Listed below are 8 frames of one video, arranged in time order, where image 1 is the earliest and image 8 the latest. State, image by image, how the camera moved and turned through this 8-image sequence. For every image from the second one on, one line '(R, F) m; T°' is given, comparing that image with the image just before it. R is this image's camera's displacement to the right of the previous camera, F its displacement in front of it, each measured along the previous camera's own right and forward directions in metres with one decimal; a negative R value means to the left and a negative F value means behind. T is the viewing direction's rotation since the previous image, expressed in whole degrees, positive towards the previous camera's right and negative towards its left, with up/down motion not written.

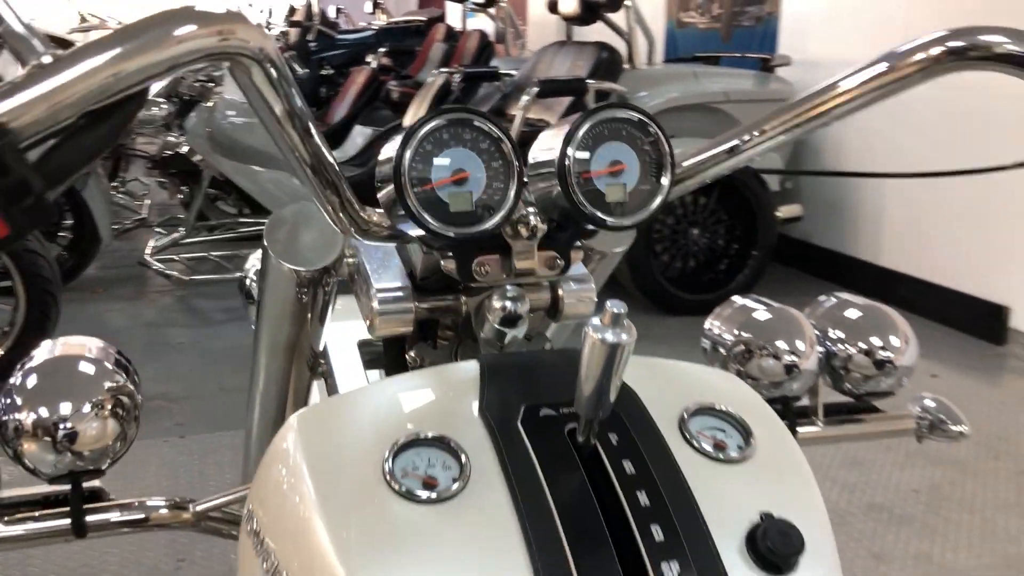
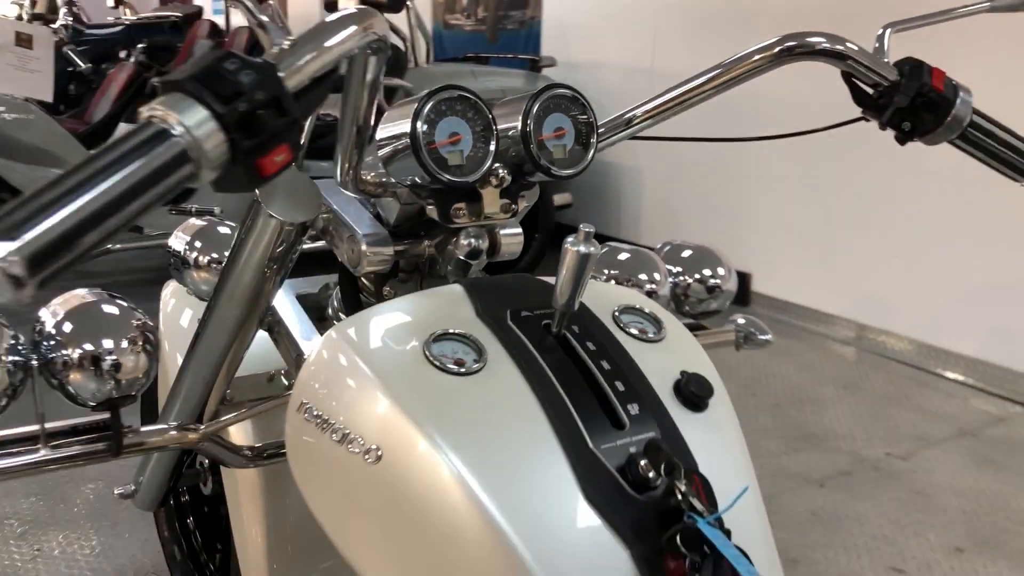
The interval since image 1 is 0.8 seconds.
(-0.2, -0.2) m; +15°
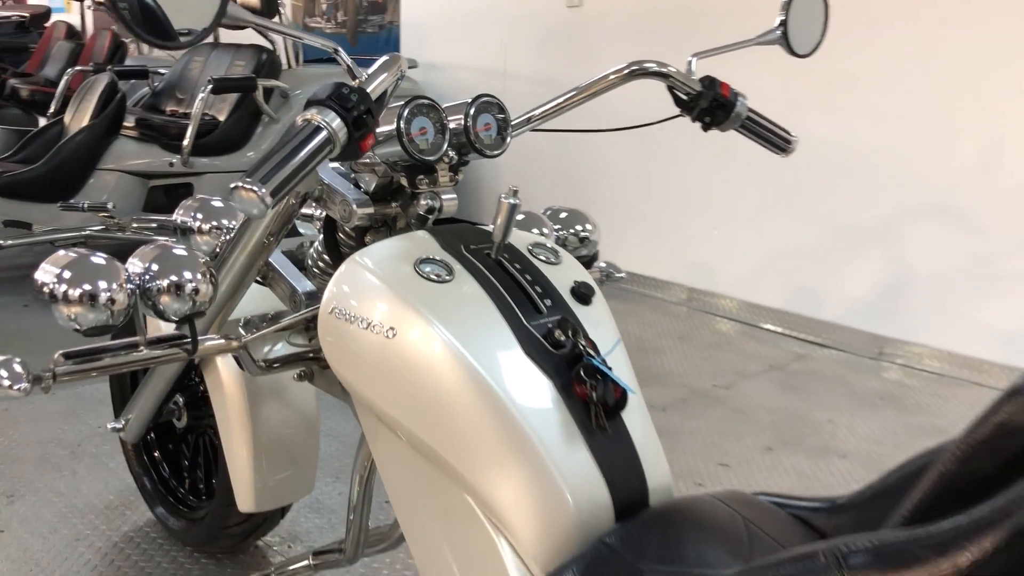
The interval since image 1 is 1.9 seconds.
(-0.1, -0.3) m; +9°
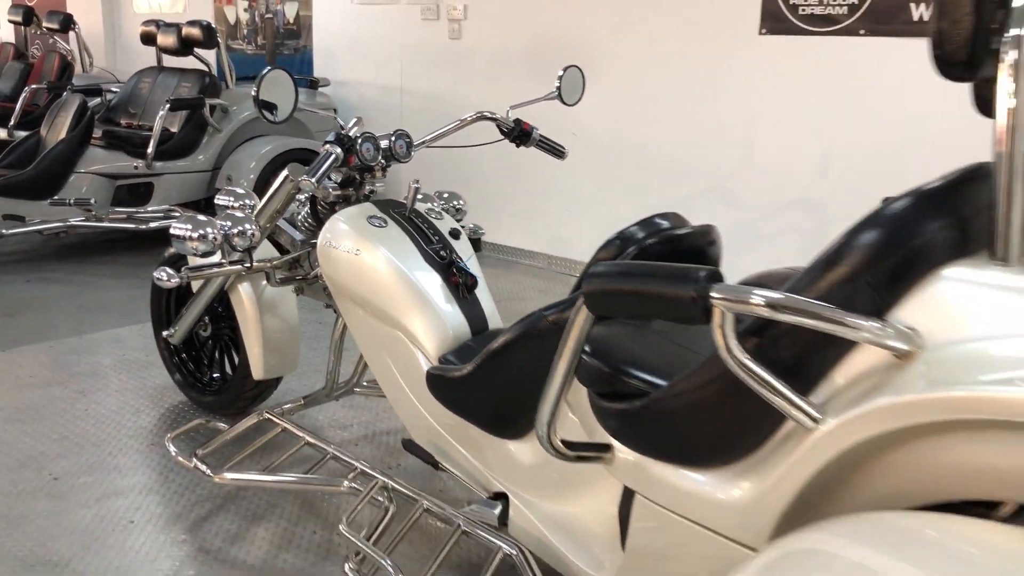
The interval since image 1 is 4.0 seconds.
(0.0, -0.9) m; +6°
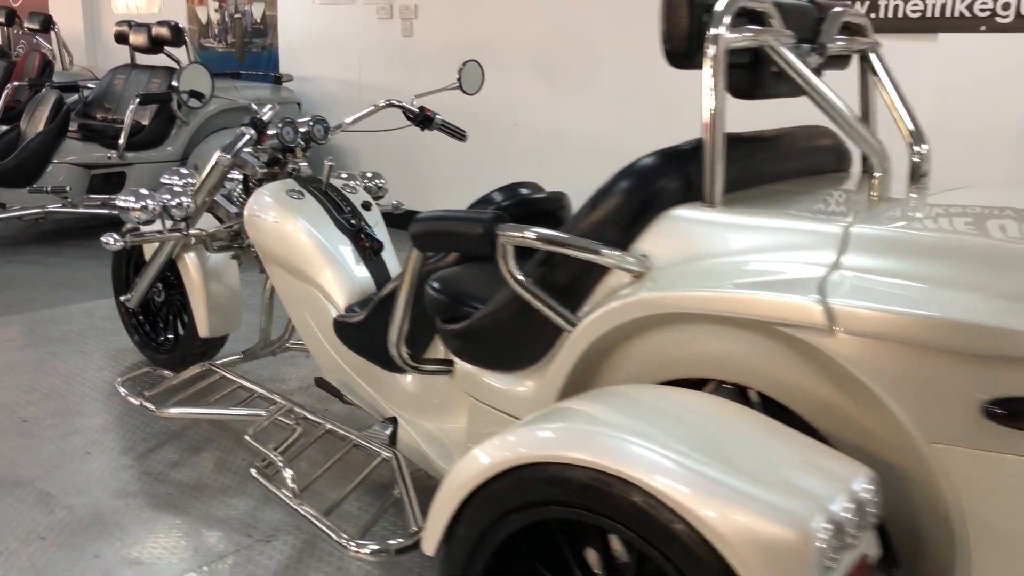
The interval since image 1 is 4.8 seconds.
(+0.2, -0.3) m; 0°
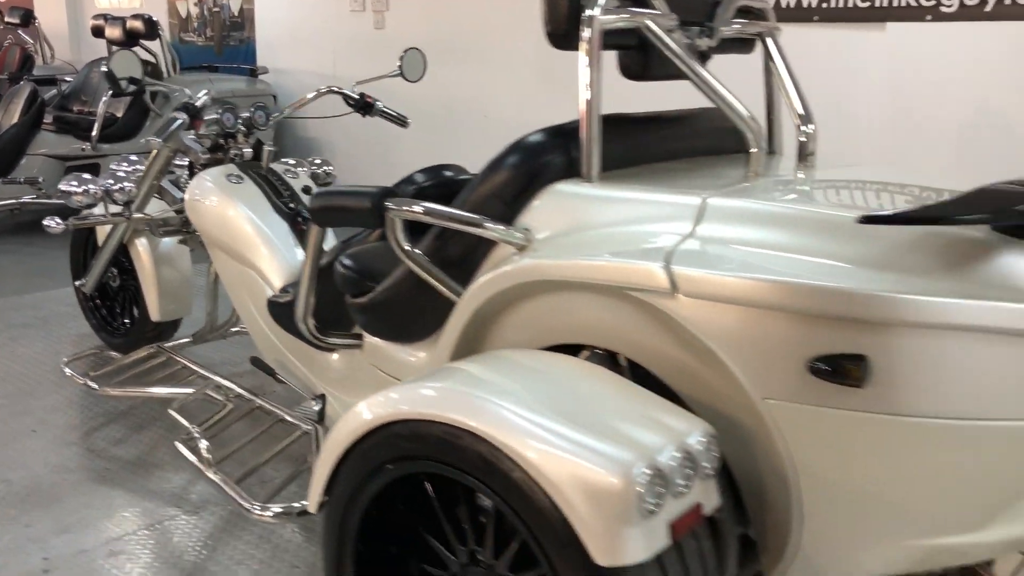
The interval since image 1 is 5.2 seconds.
(+0.2, -0.1) m; 0°
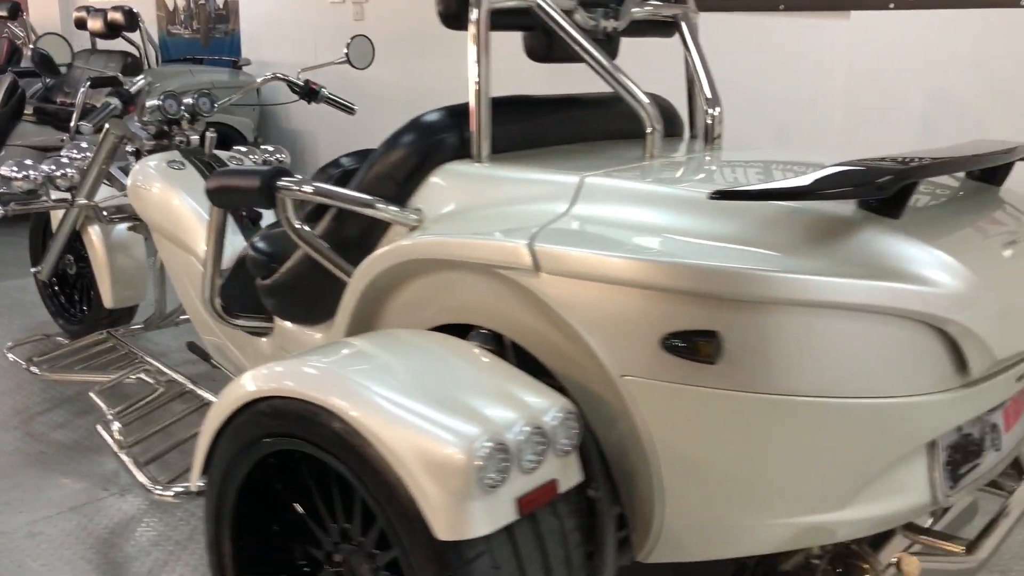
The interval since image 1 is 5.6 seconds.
(+0.2, 0.0) m; -1°
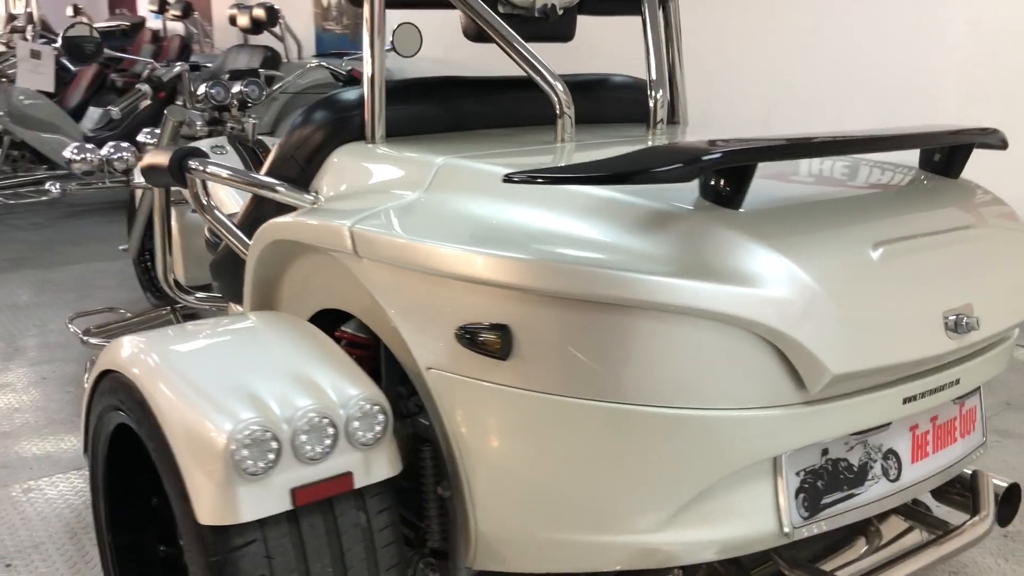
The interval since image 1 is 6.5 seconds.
(+0.4, +0.1) m; -12°
